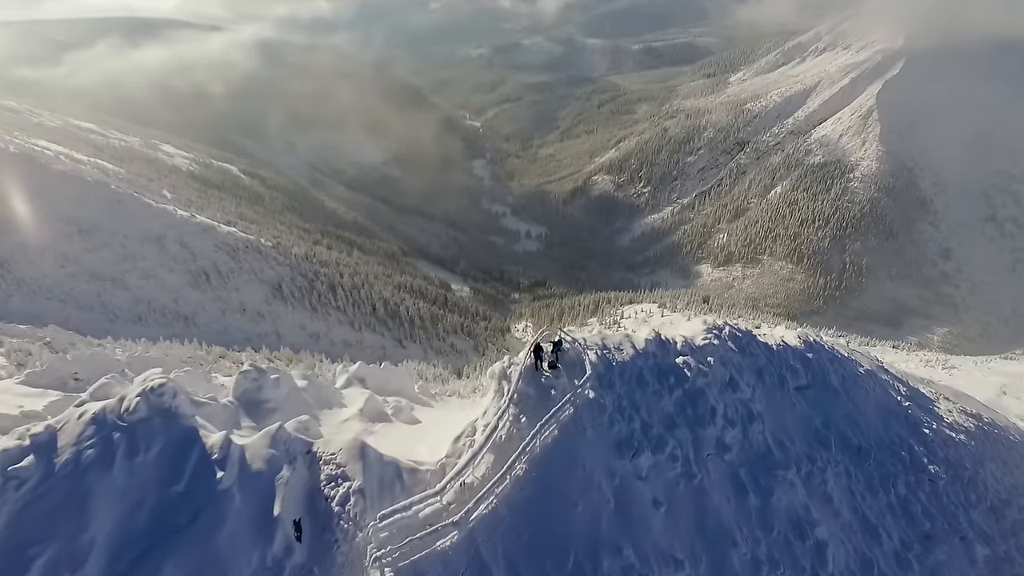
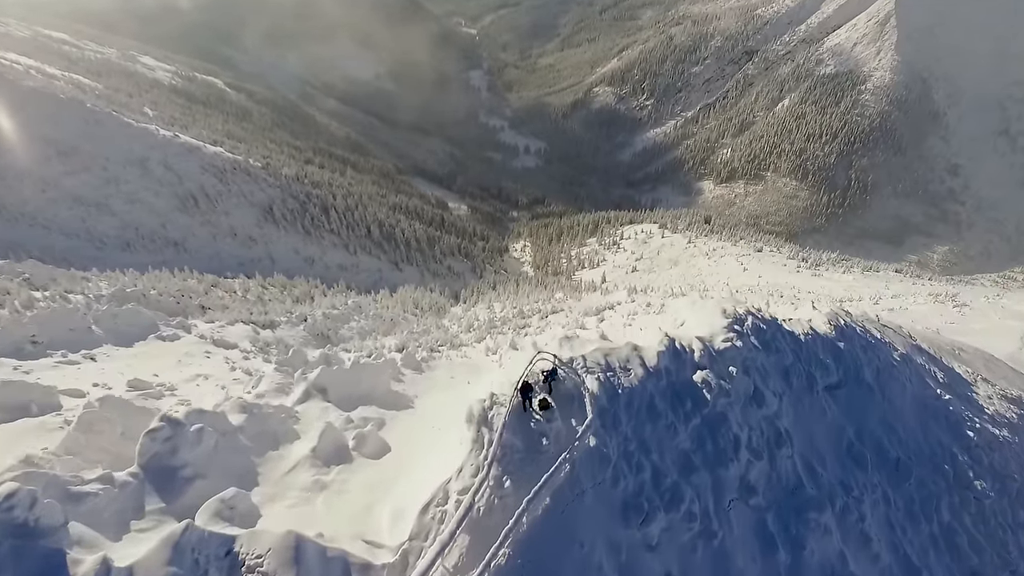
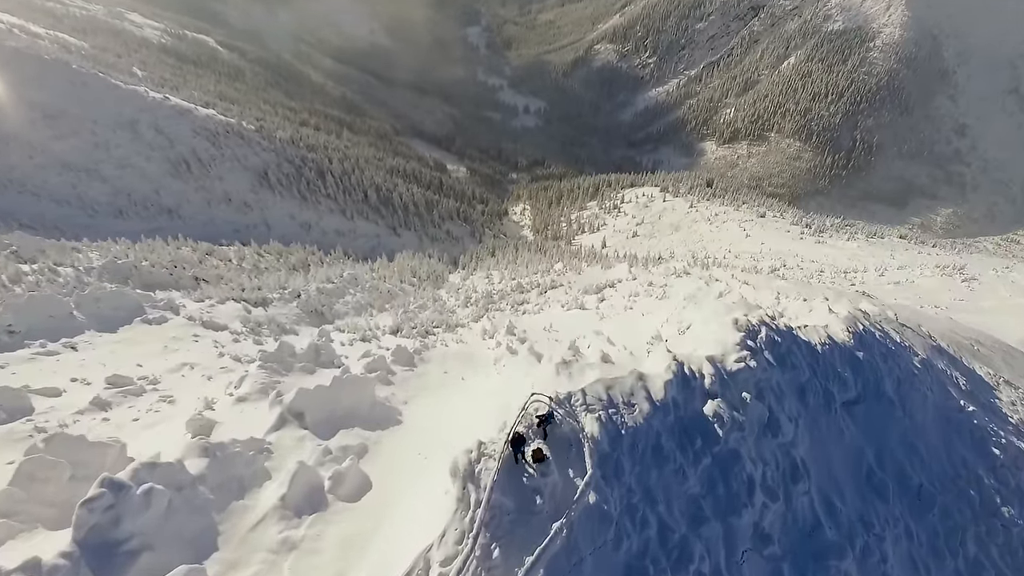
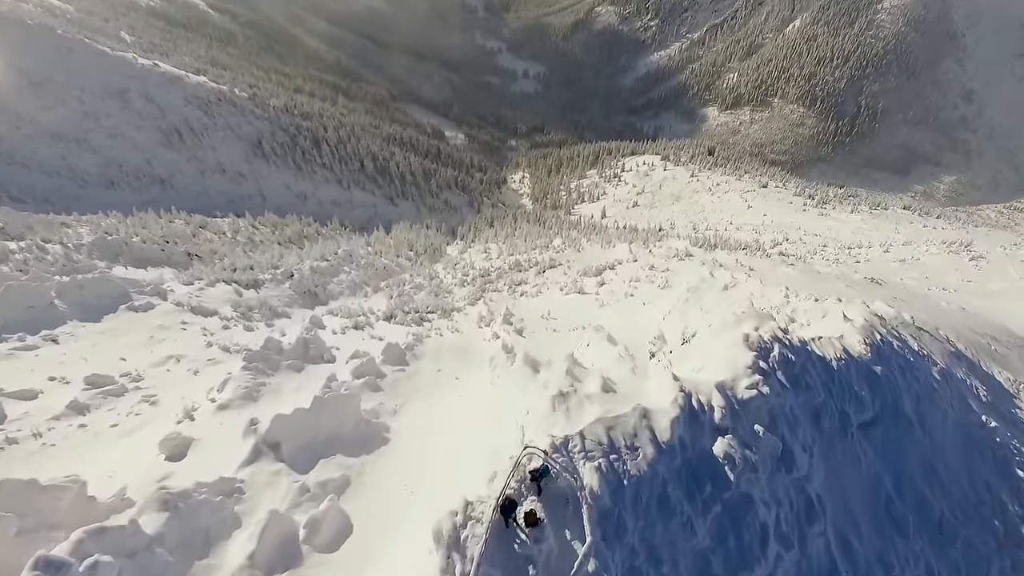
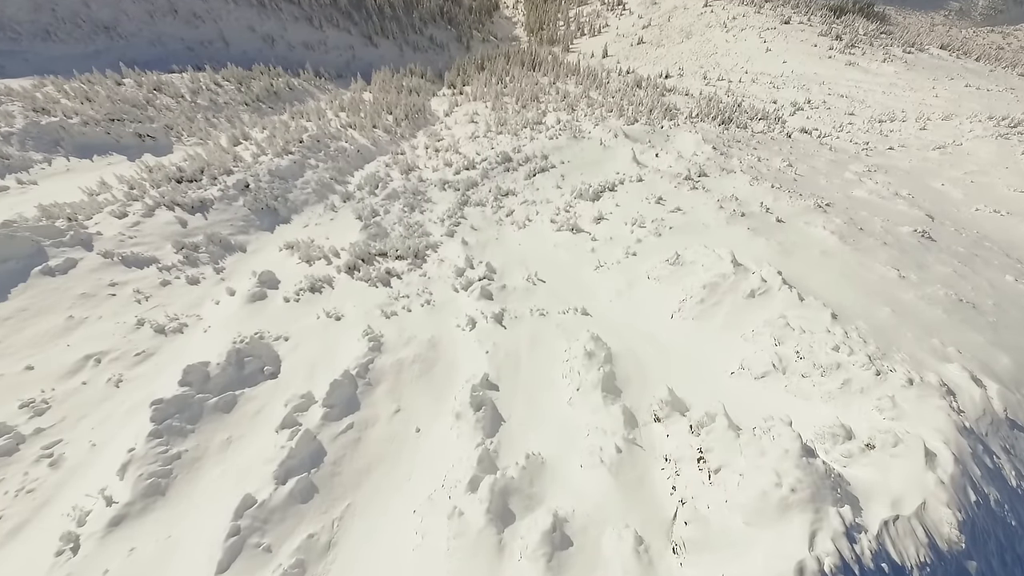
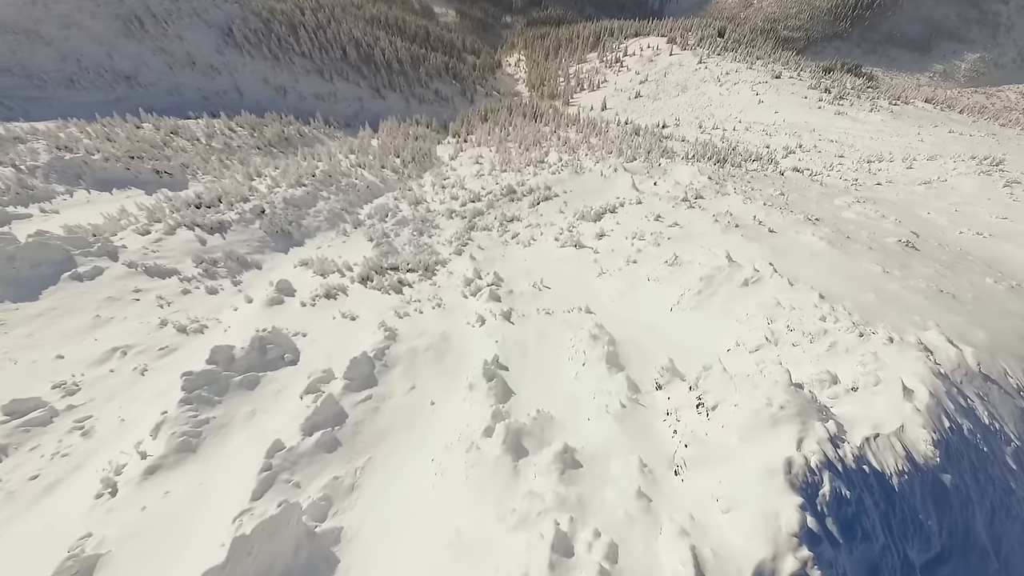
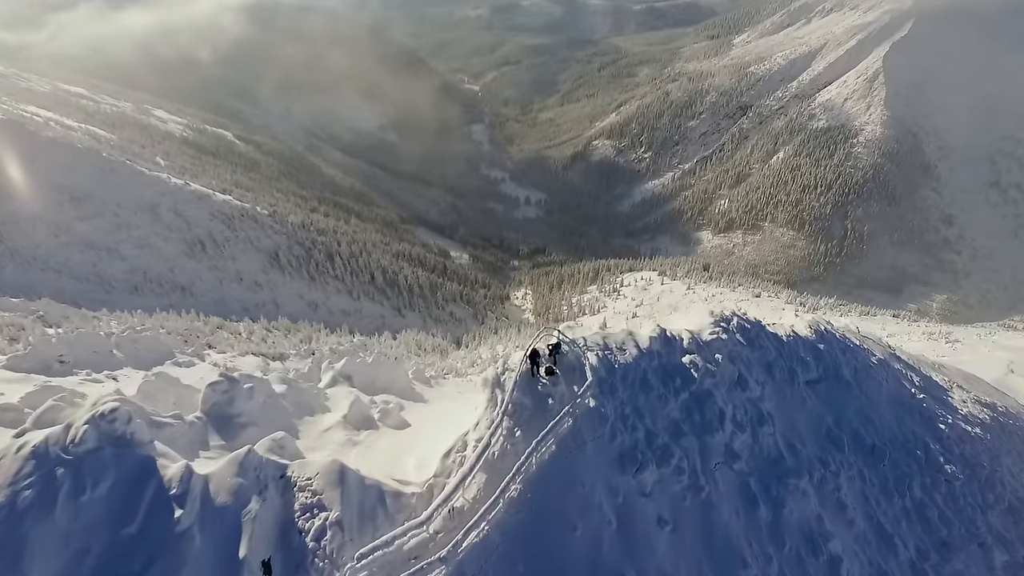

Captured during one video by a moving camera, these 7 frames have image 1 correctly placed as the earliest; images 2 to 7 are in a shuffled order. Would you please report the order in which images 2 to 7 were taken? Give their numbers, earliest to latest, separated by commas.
7, 2, 3, 4, 6, 5
